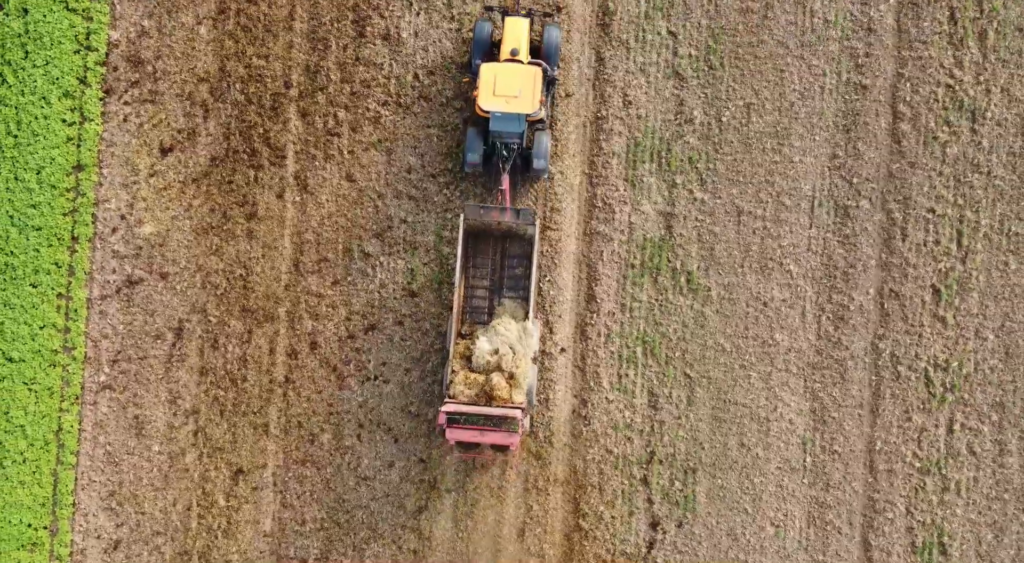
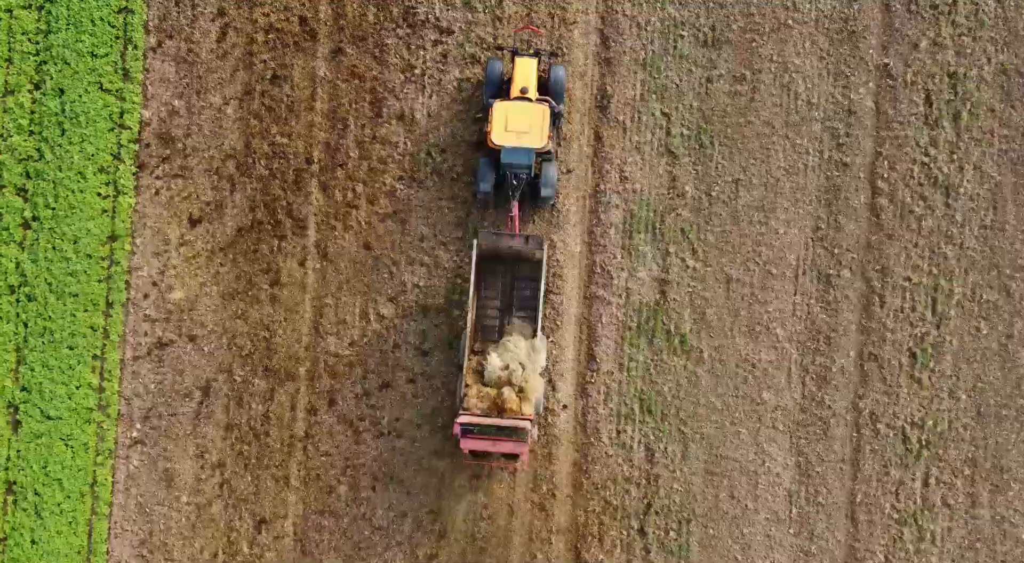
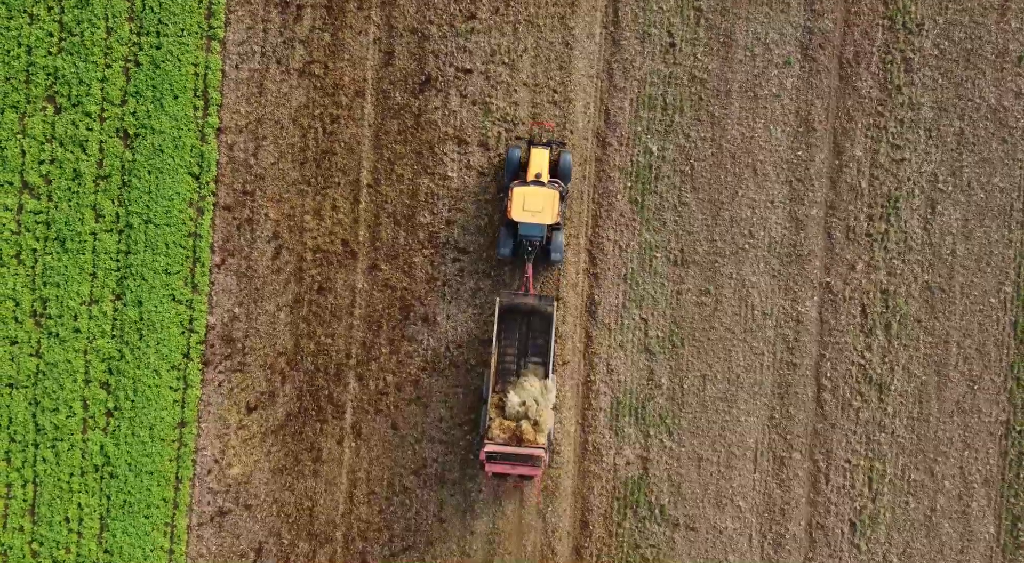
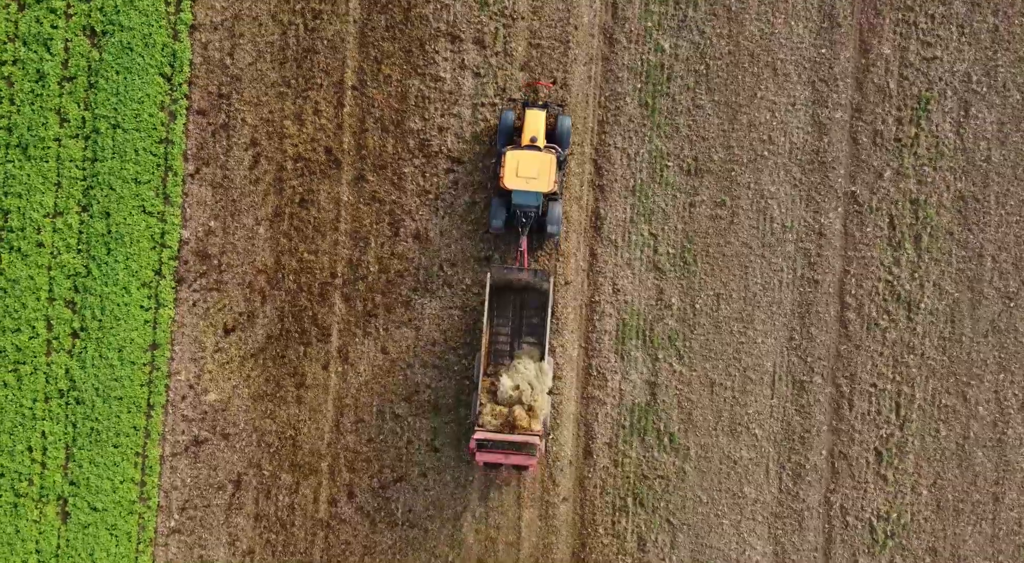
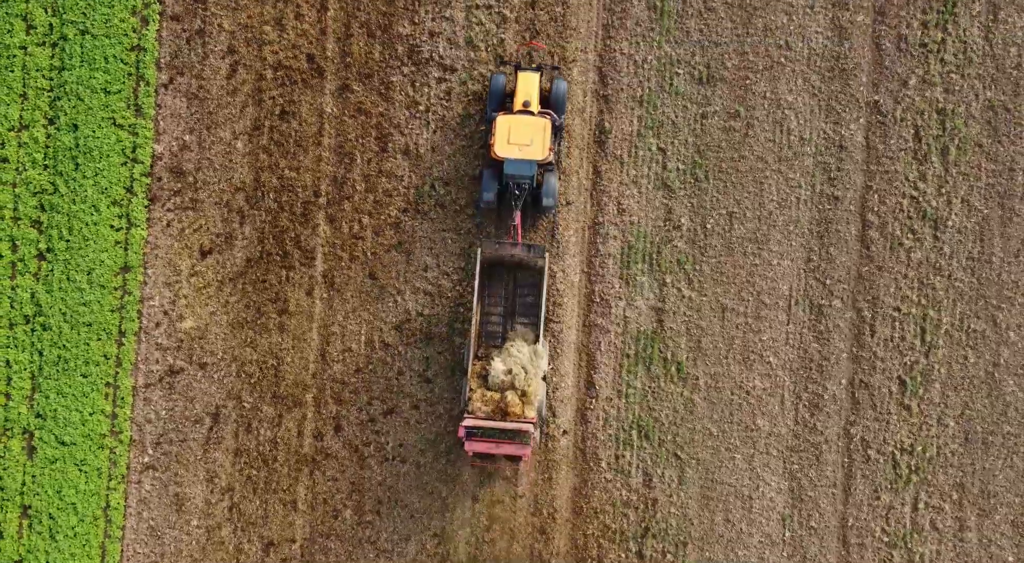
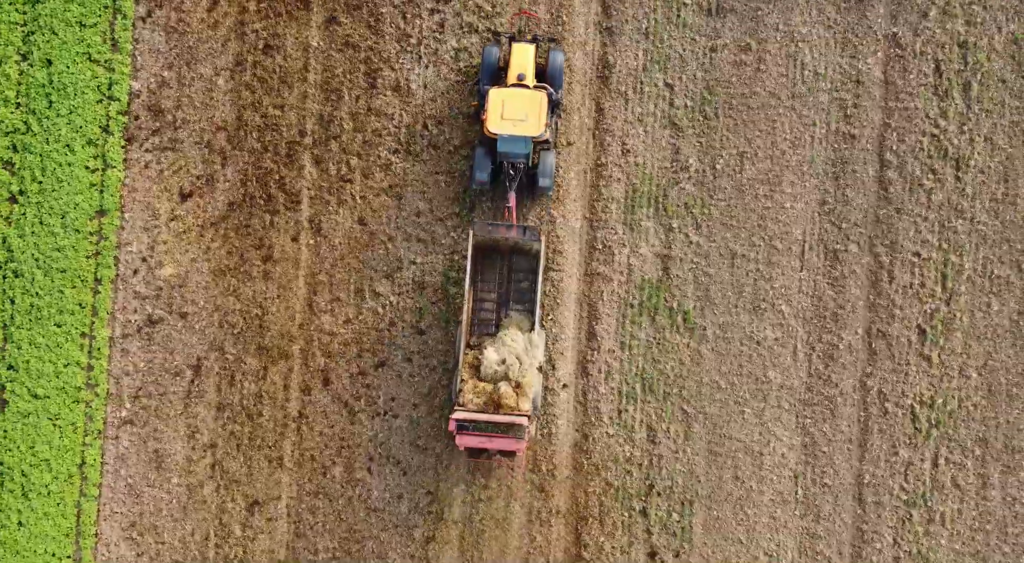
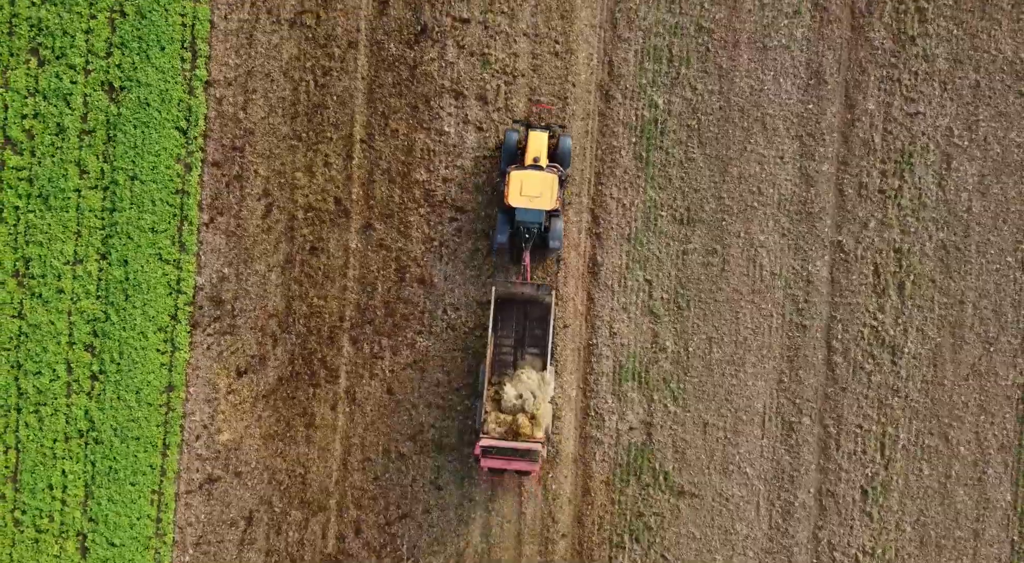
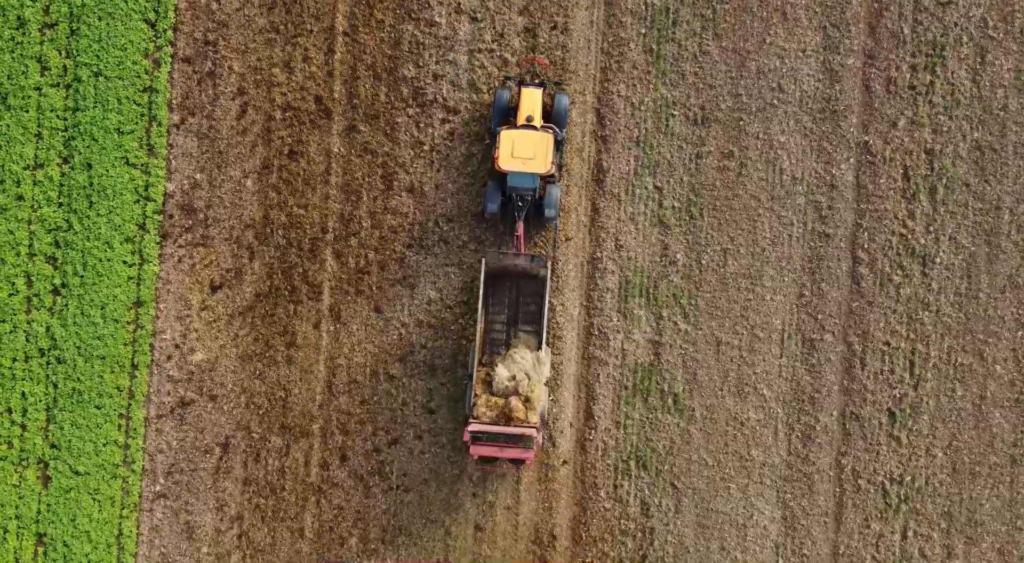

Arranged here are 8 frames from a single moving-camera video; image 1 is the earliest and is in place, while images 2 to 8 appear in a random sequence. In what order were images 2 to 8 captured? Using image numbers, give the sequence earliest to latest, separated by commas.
6, 2, 5, 8, 4, 7, 3
